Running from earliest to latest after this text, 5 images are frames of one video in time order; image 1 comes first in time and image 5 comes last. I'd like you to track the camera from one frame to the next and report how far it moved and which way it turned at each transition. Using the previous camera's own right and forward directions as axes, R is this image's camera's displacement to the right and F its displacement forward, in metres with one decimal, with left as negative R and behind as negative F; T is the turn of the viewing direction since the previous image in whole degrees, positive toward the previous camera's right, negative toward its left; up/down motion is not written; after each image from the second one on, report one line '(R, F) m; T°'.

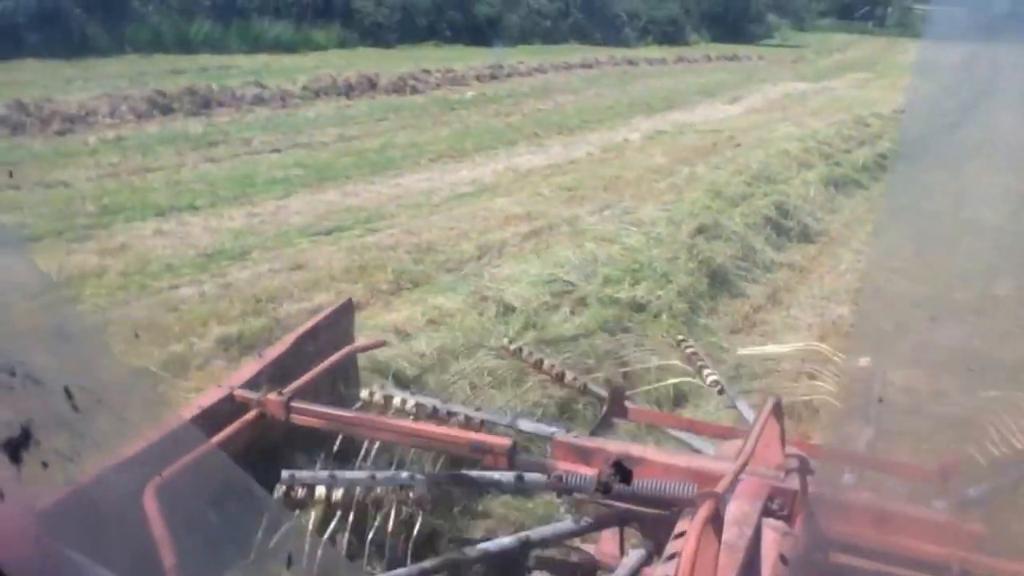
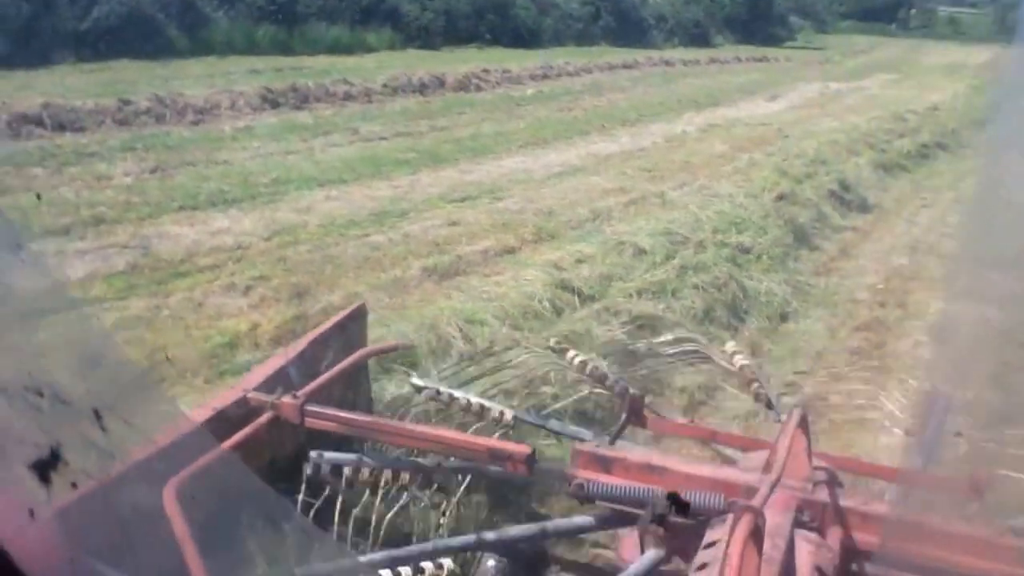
(-0.6, -1.6) m; +1°
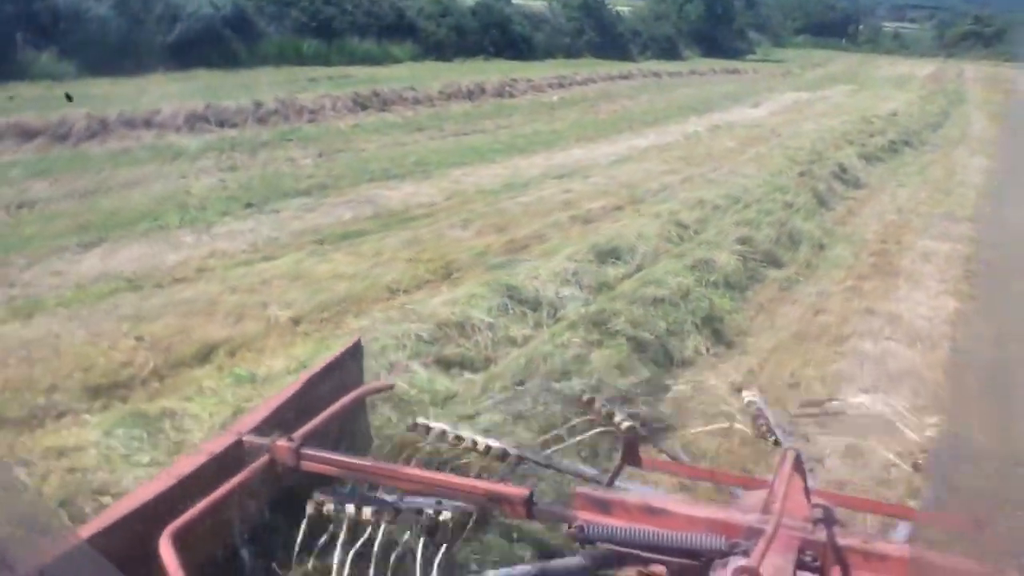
(-1.1, -2.9) m; +3°
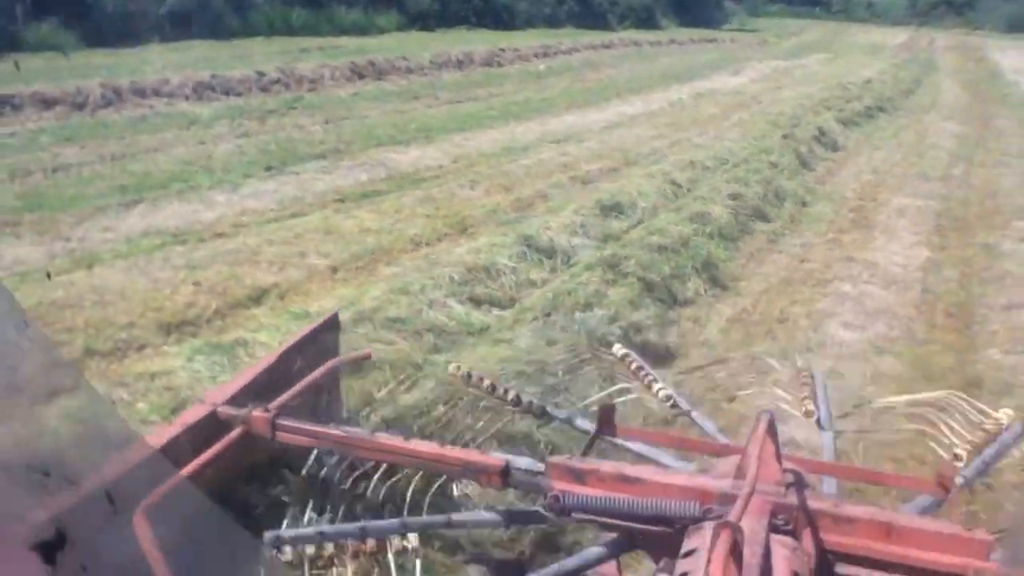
(-0.2, -0.6) m; +1°
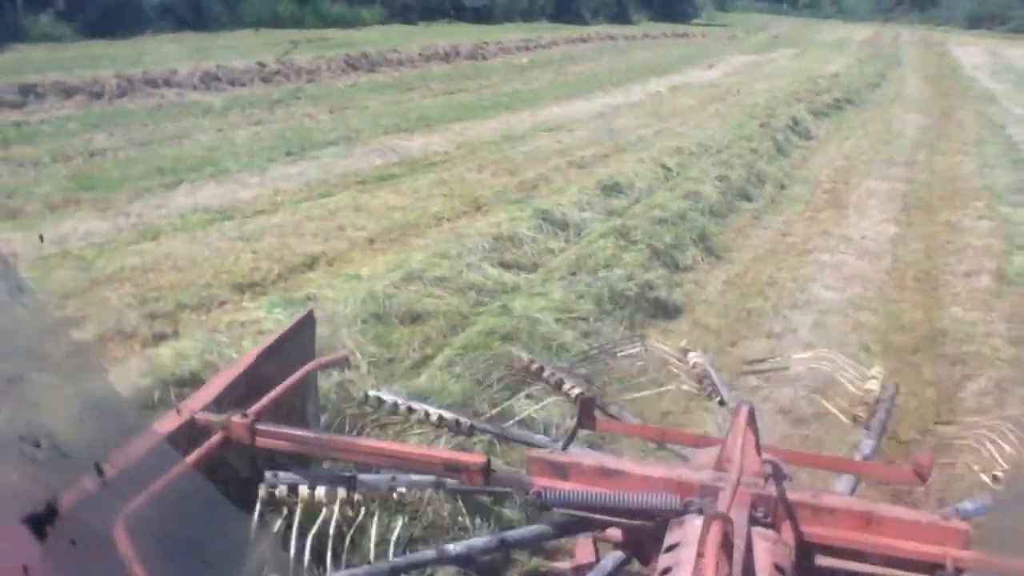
(-0.3, -0.8) m; +1°
